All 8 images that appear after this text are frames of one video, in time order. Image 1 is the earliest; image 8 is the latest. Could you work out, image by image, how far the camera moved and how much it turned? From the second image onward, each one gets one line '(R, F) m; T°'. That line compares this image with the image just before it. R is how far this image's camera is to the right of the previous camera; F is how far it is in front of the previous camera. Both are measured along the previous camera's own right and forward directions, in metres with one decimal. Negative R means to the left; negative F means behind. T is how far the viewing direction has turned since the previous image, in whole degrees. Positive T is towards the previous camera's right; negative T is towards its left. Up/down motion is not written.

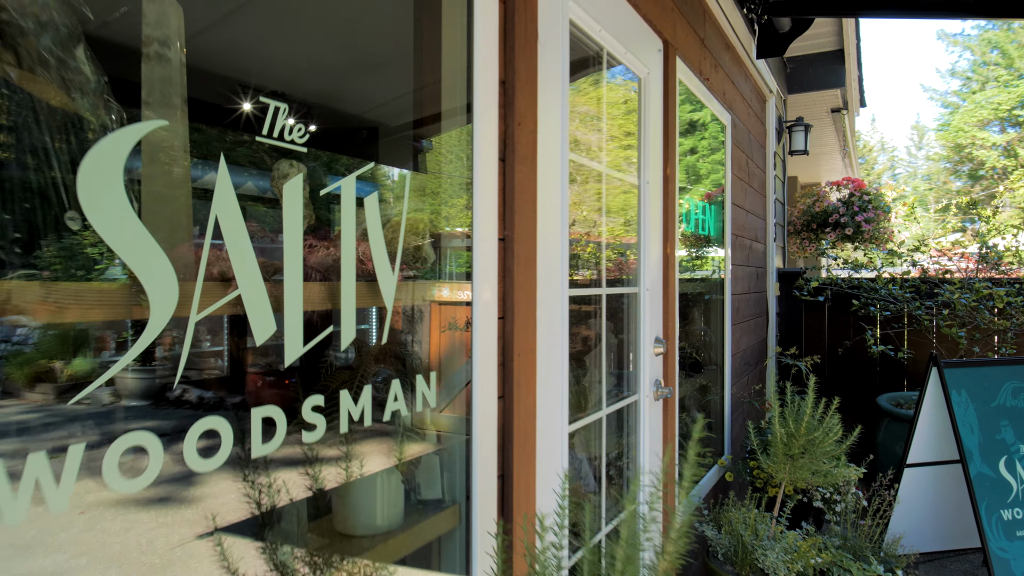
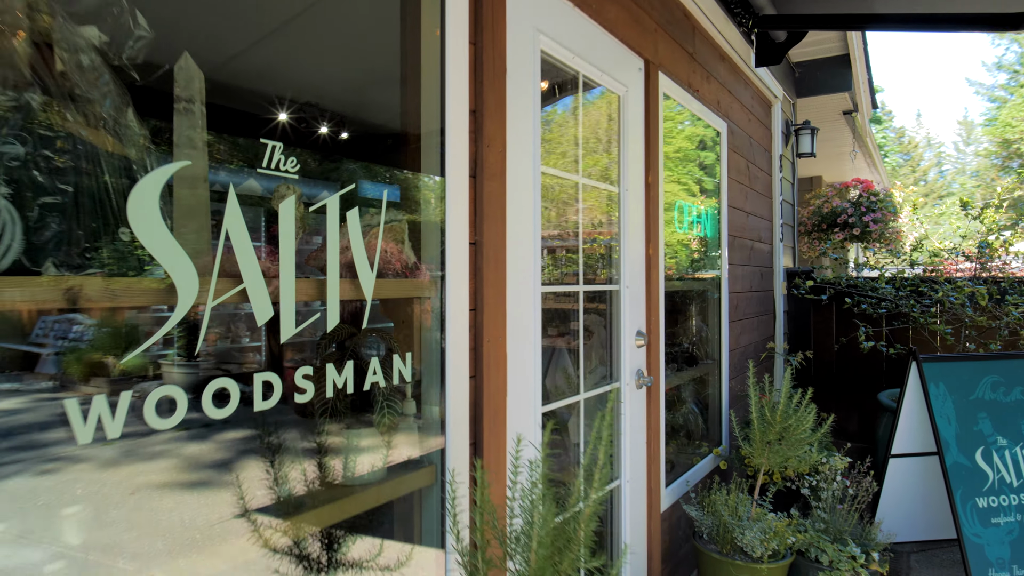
(+0.1, -0.2) m; -3°
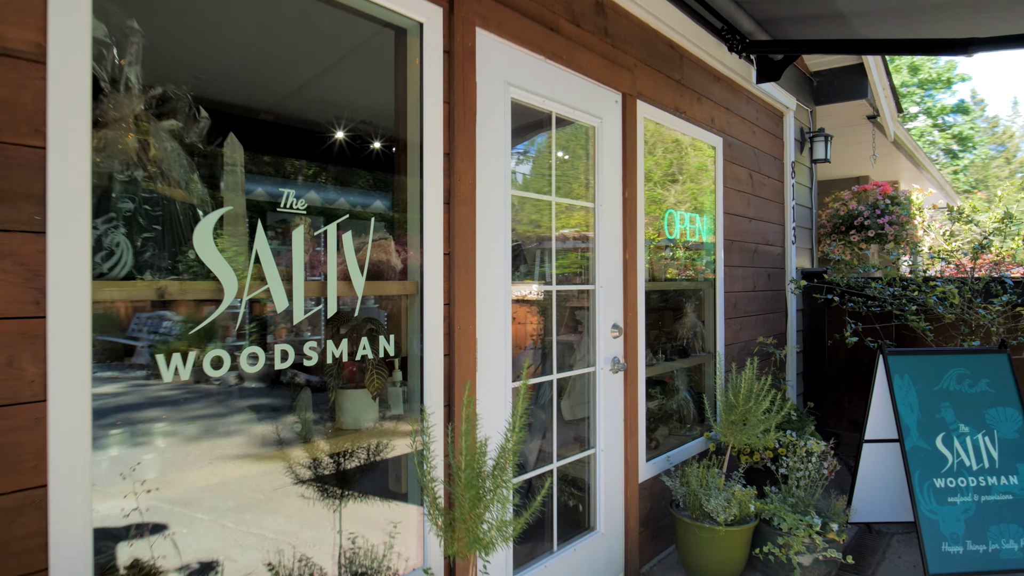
(+0.3, -0.4) m; -6°
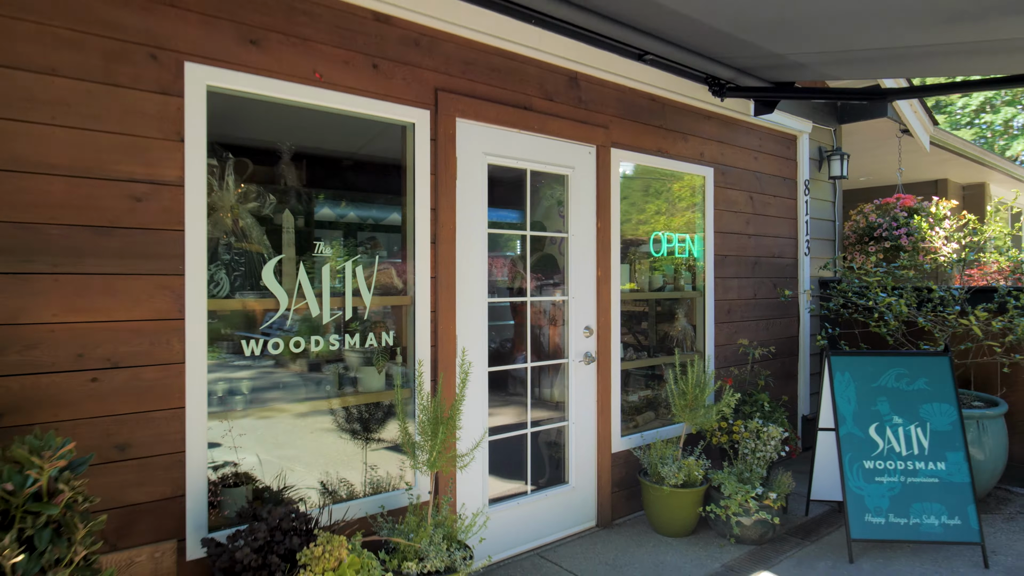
(+0.6, -0.7) m; -10°
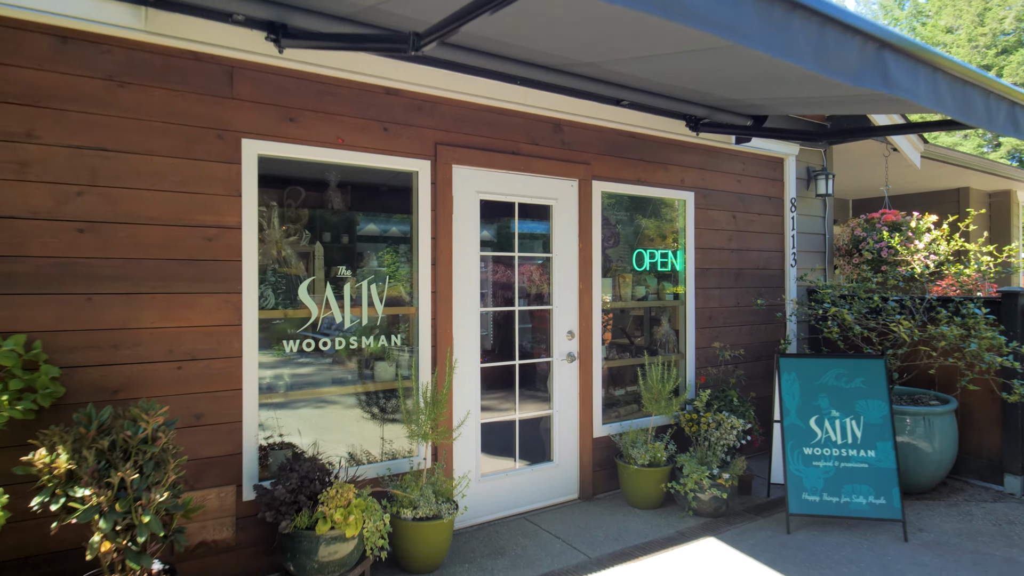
(+0.4, -0.6) m; -5°
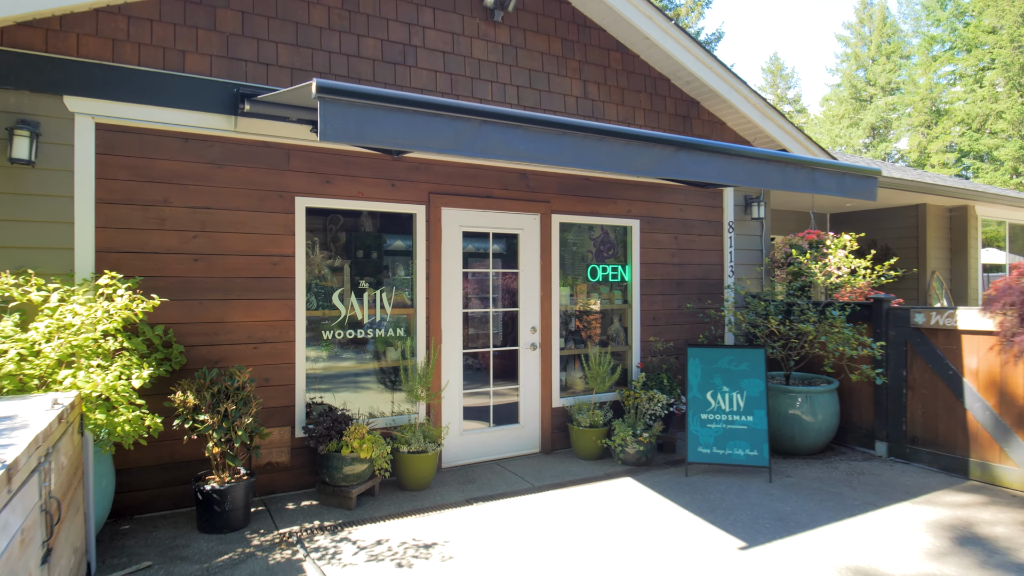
(+0.5, -1.3) m; -4°
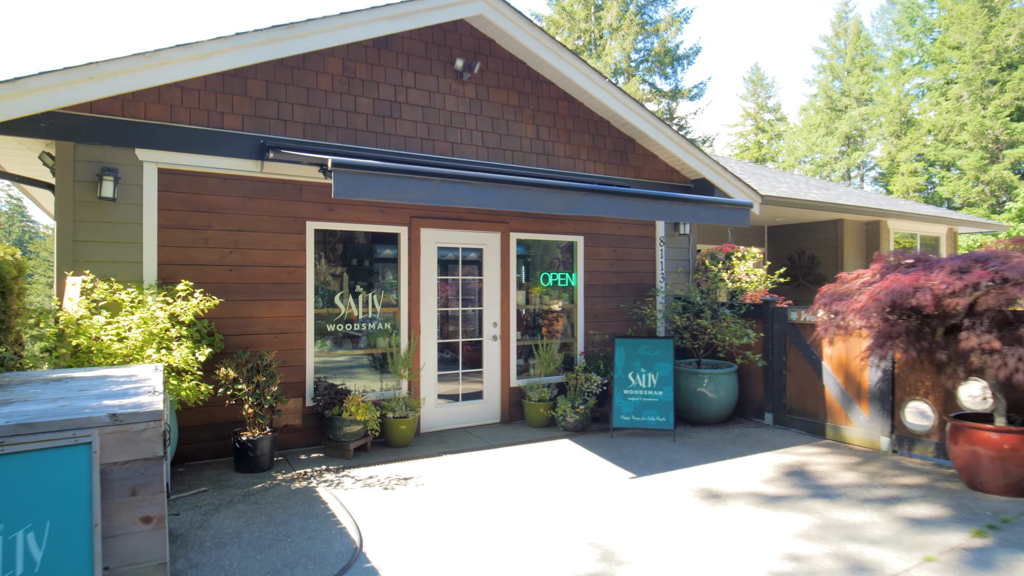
(+0.3, -1.3) m; +1°
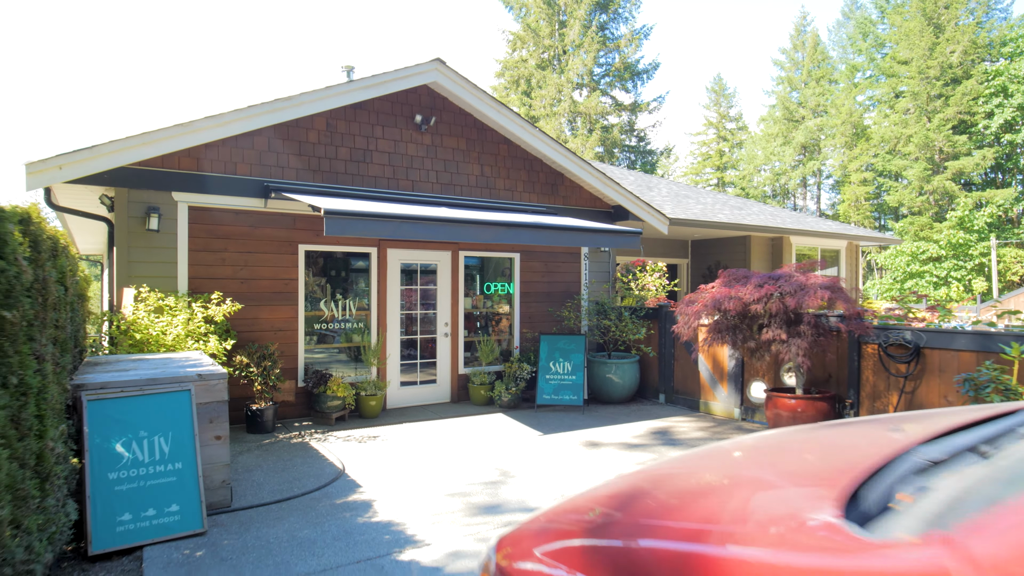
(+0.3, -1.7) m; +2°
